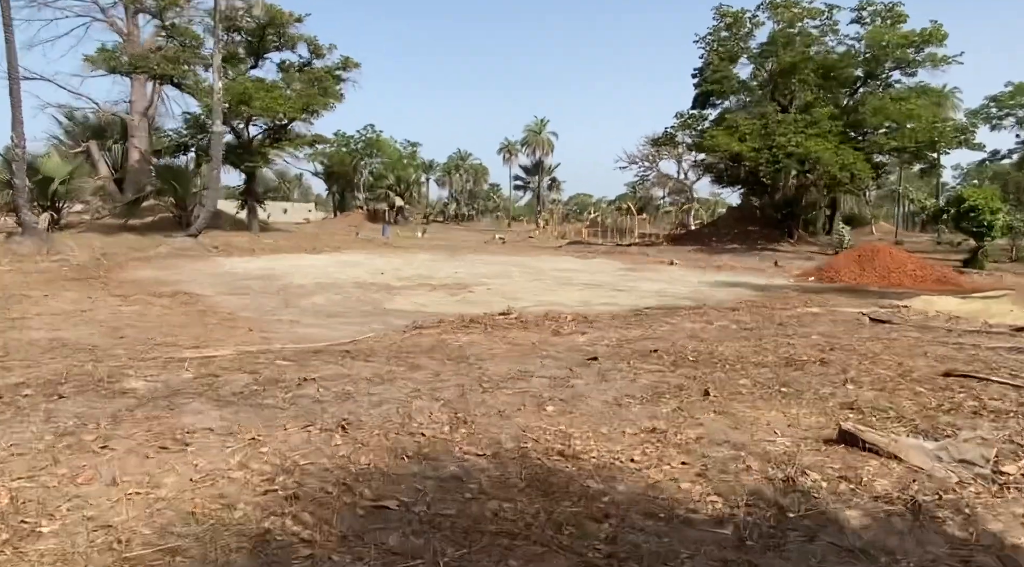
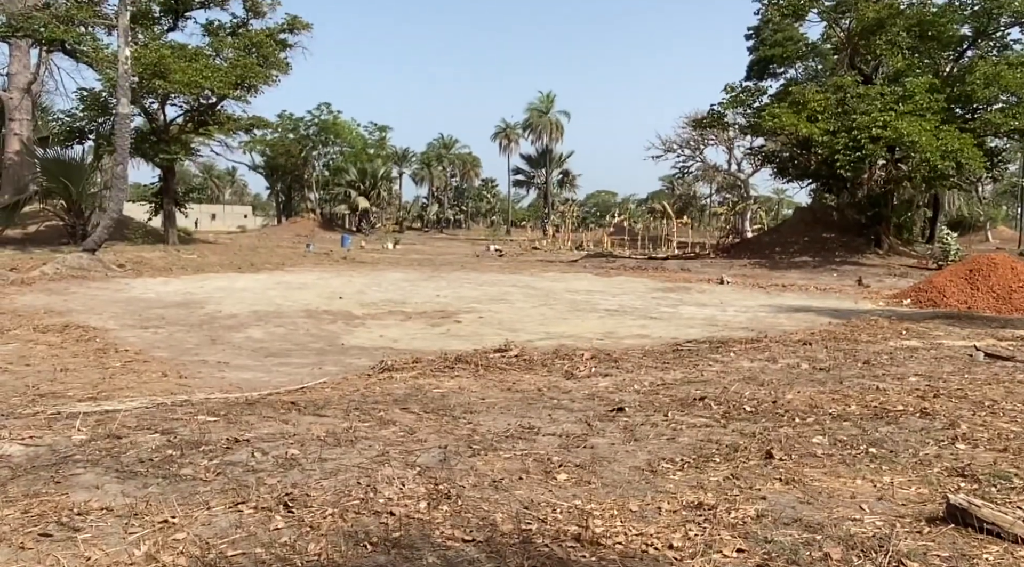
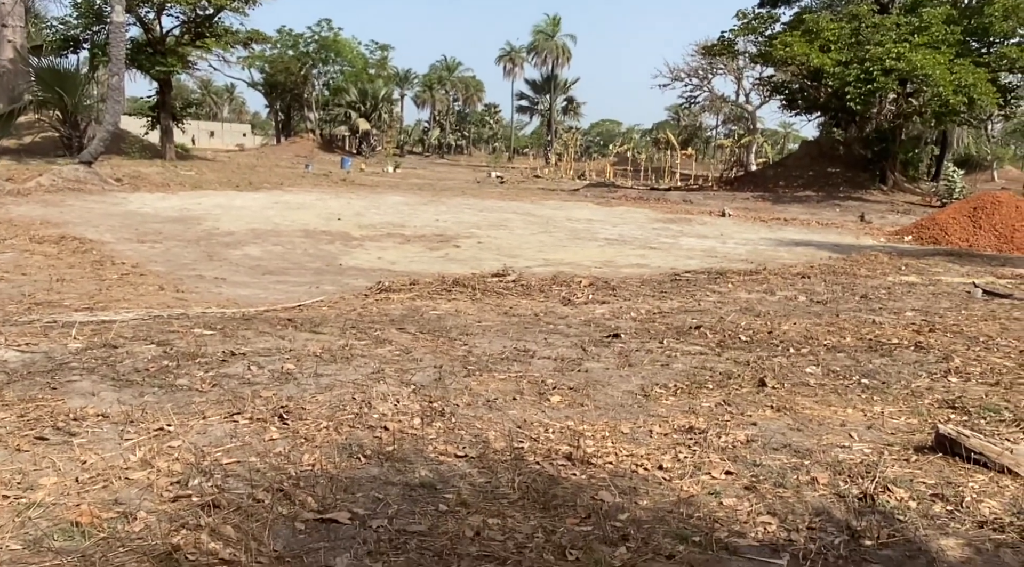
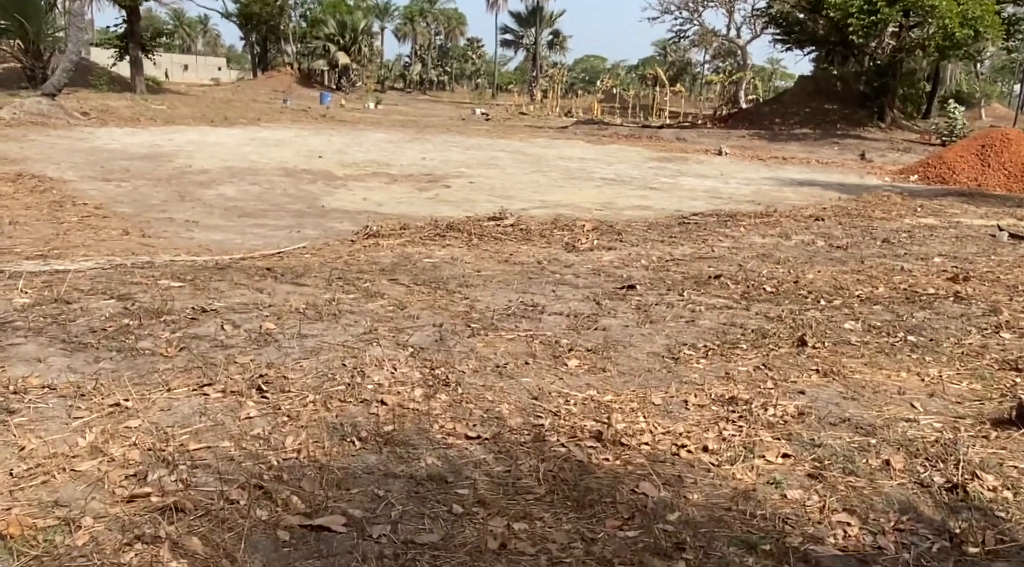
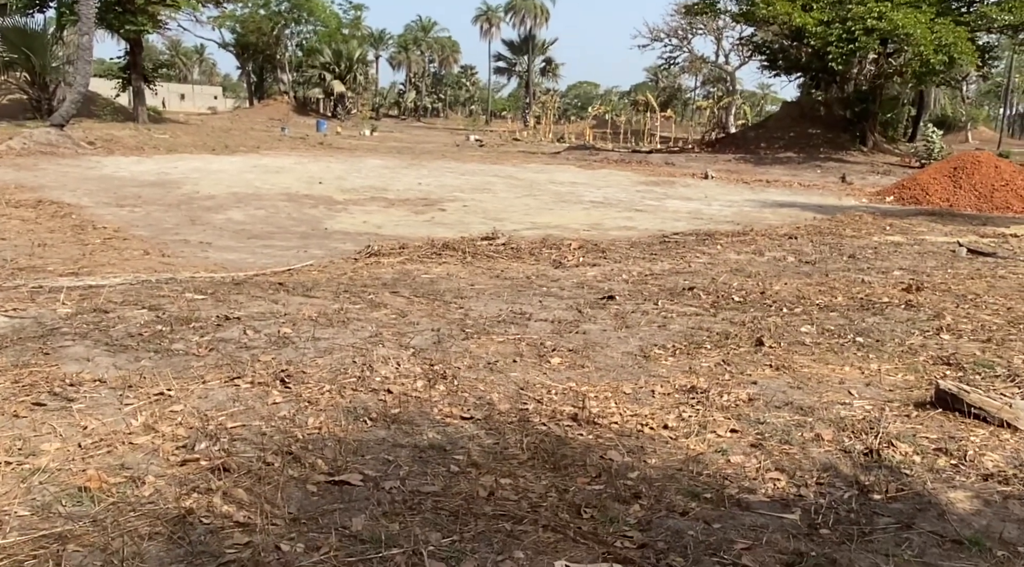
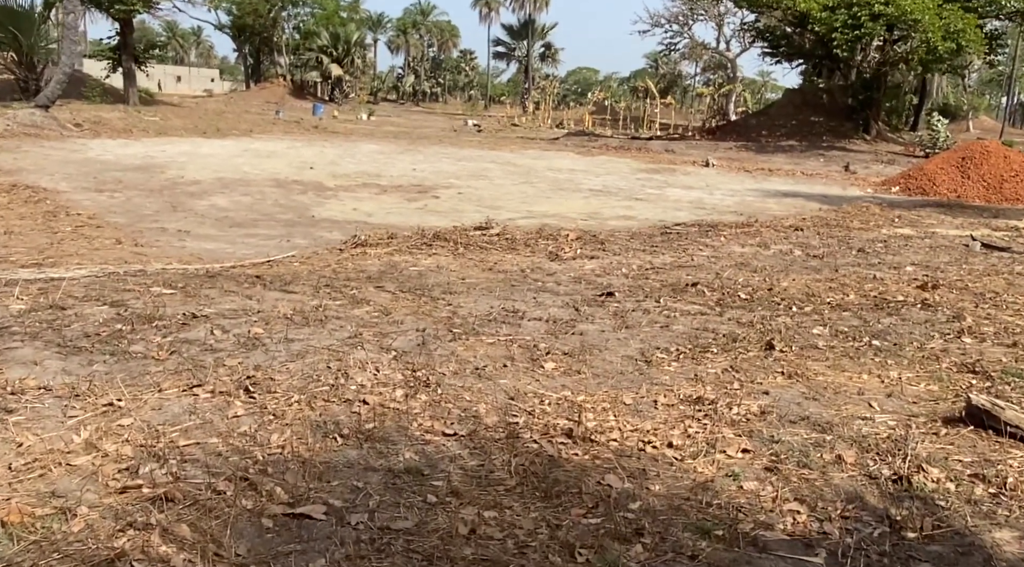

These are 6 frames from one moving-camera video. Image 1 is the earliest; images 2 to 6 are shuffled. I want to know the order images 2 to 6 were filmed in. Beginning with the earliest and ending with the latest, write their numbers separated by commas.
2, 3, 5, 6, 4
